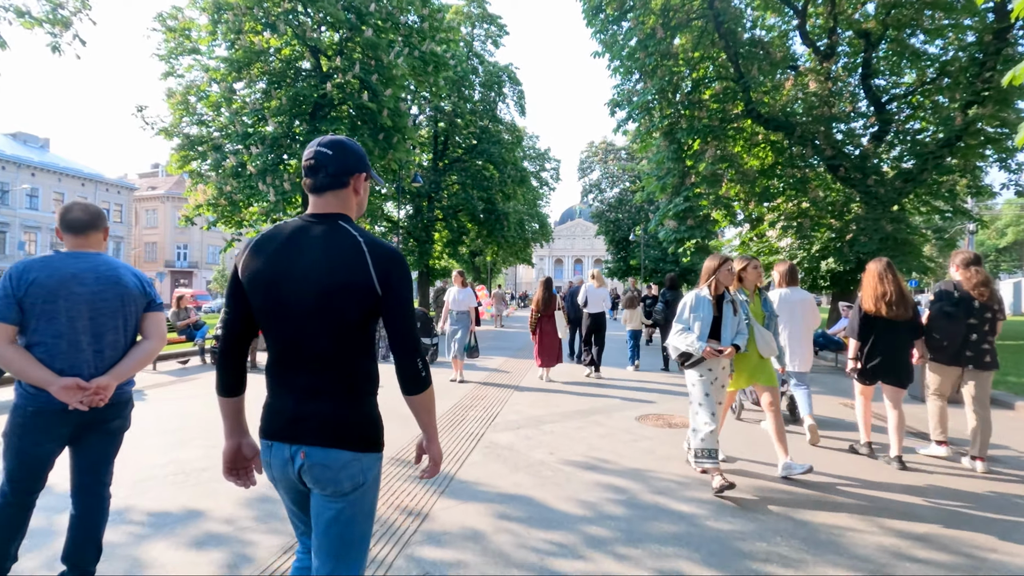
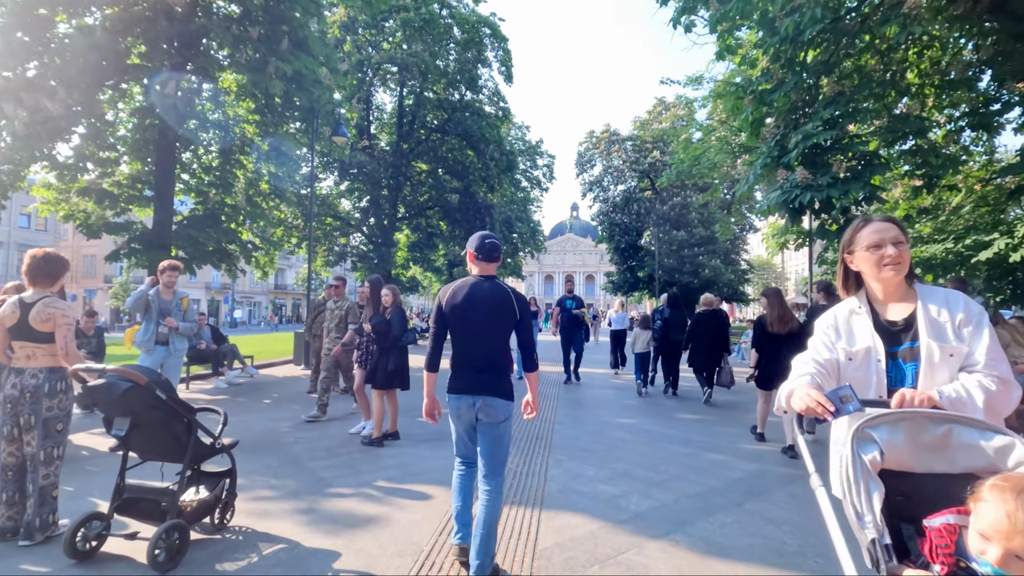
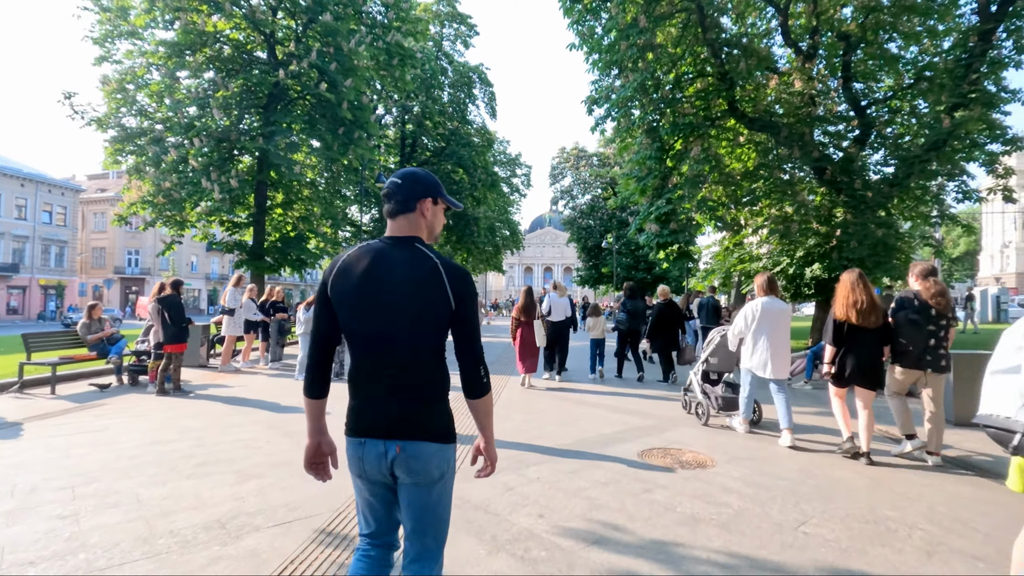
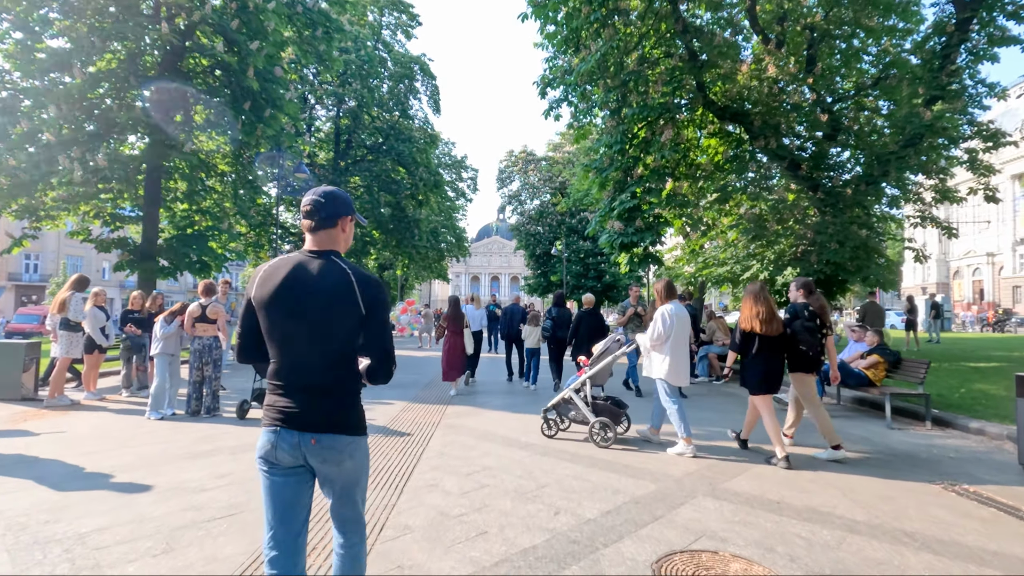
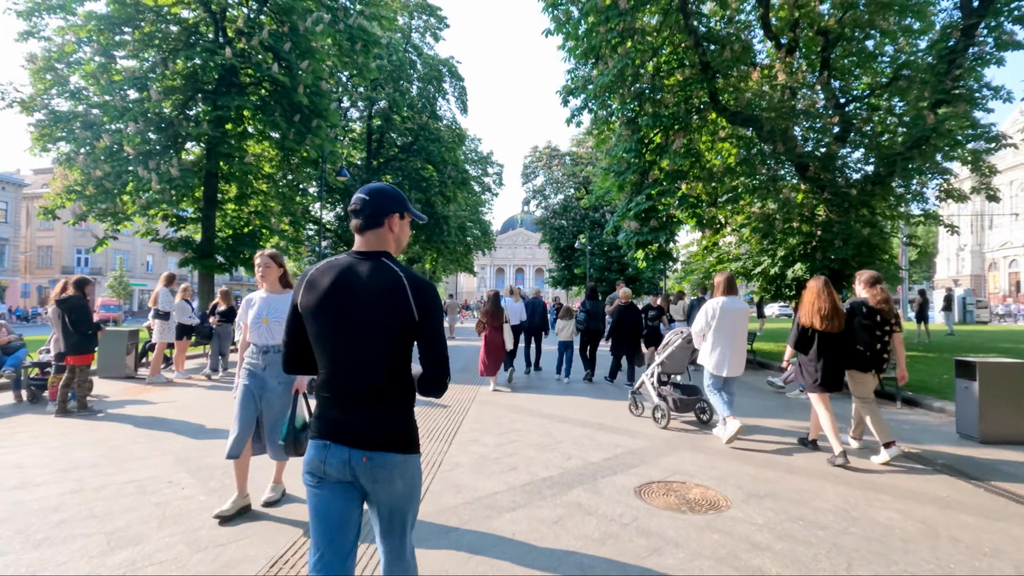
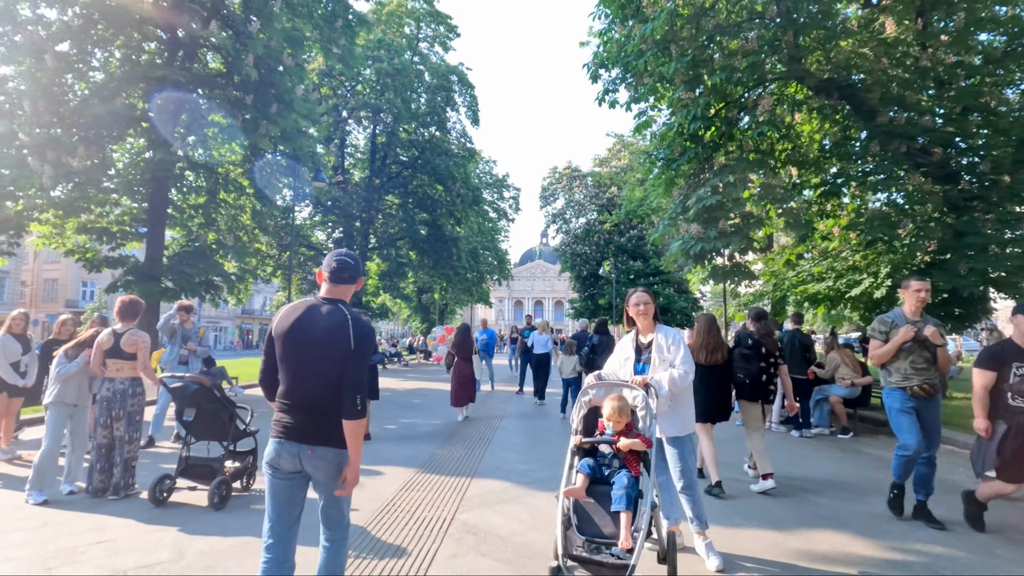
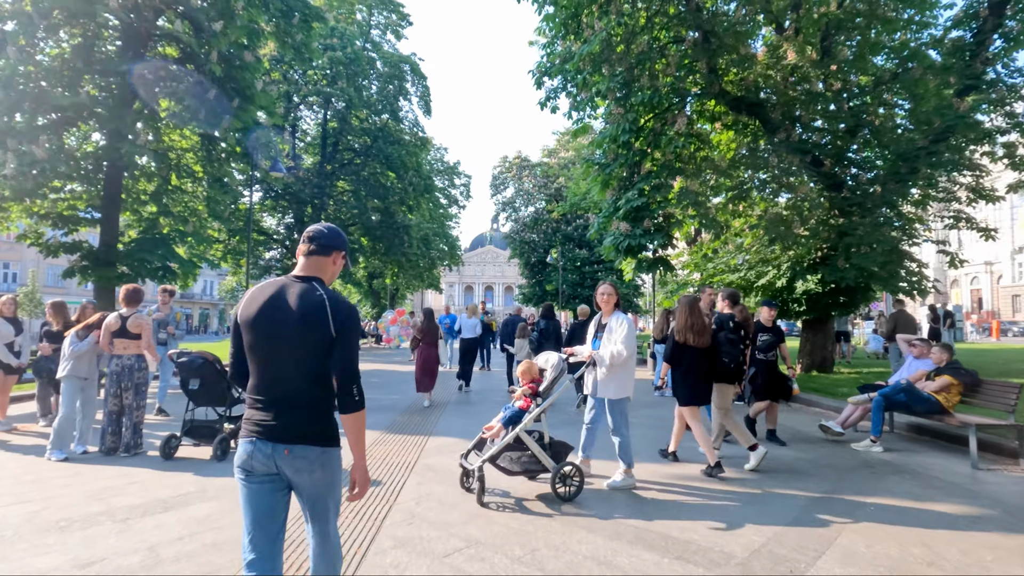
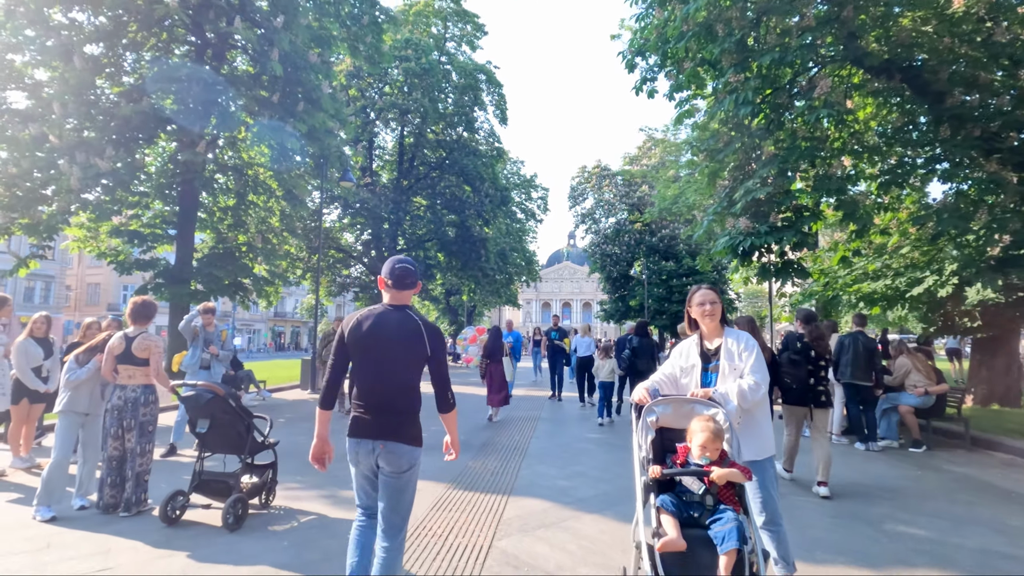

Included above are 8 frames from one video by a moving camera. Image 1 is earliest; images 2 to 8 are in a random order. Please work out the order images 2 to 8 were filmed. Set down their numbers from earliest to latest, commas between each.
3, 5, 4, 7, 6, 8, 2
